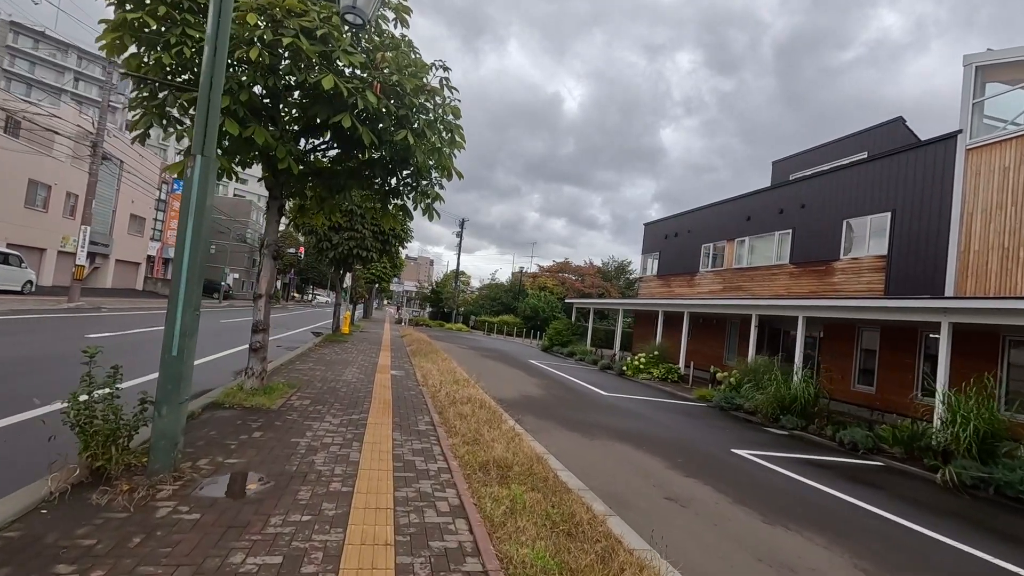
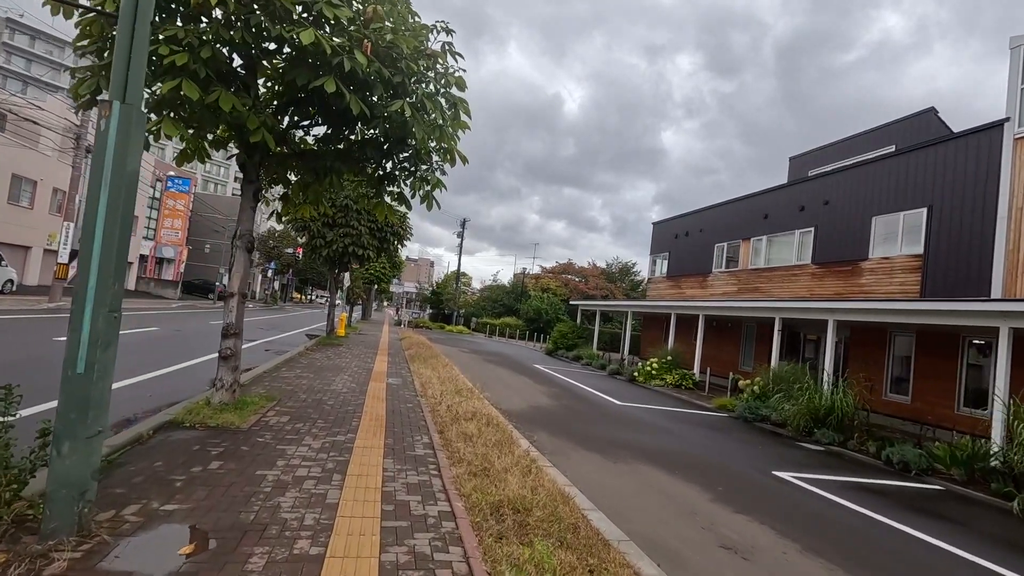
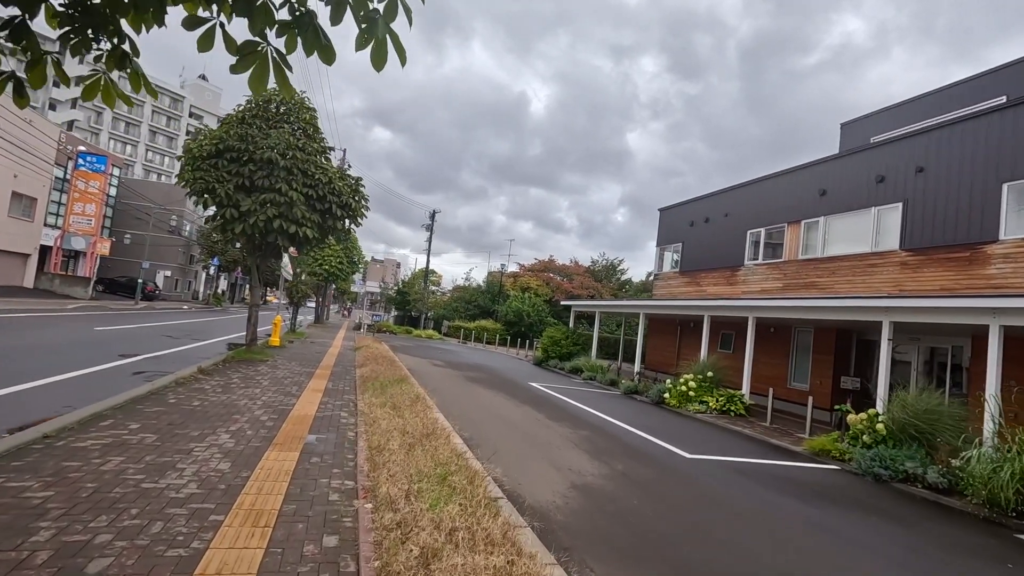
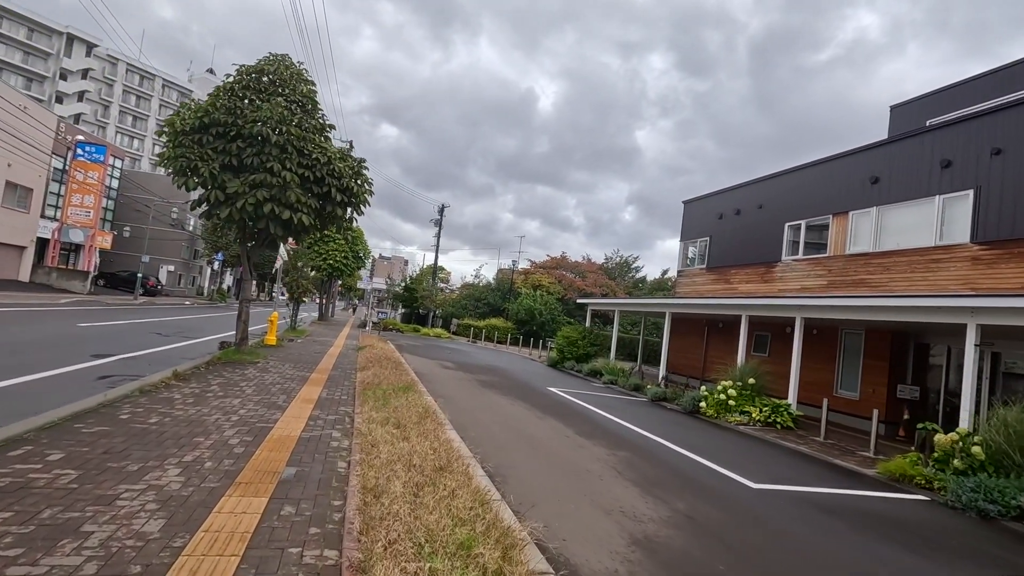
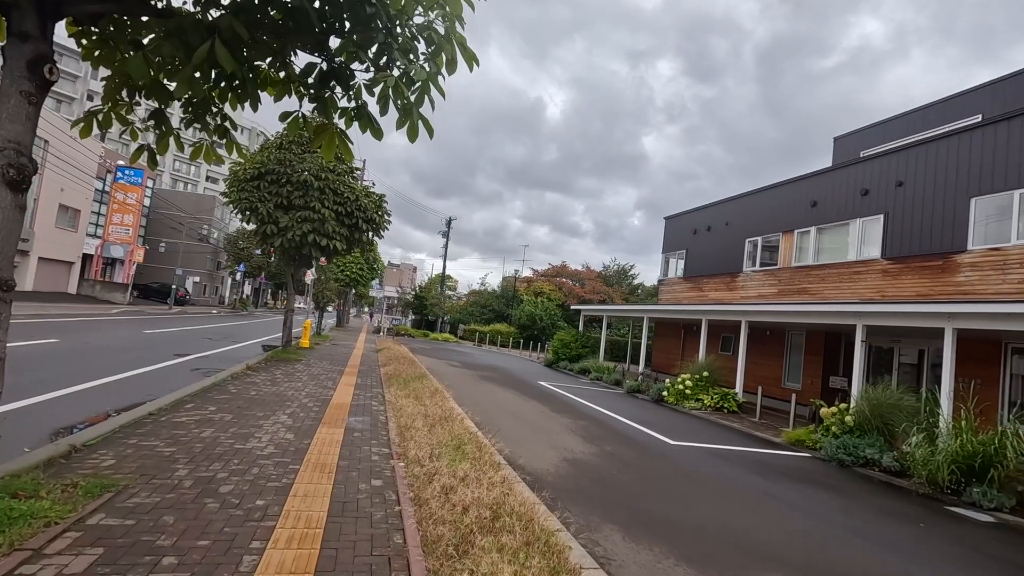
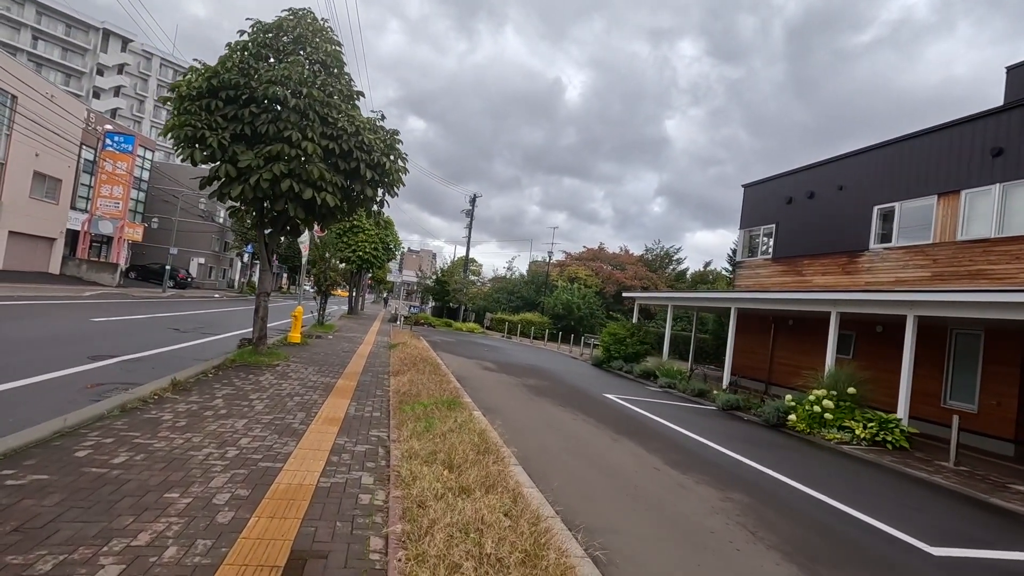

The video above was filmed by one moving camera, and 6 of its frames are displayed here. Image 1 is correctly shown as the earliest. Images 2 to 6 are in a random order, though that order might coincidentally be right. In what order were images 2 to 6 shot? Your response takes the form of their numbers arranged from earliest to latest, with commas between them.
2, 5, 3, 4, 6
